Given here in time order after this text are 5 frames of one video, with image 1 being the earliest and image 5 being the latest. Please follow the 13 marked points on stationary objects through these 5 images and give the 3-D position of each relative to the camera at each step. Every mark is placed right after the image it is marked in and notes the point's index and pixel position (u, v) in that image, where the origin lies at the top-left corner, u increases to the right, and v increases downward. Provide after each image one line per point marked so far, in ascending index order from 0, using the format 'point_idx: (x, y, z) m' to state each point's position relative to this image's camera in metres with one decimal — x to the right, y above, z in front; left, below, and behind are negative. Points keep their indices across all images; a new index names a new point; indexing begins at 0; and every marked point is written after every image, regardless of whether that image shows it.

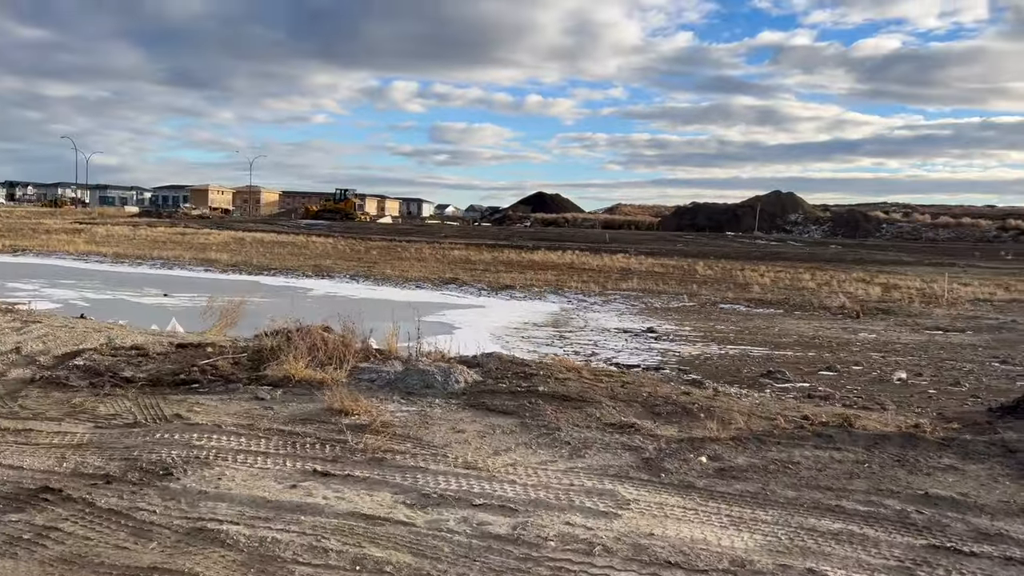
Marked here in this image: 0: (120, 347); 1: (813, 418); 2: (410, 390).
0: (-4.0, -0.6, +8.5) m
1: (+2.3, -1.0, +6.2) m
2: (-0.8, -0.8, +6.6) m
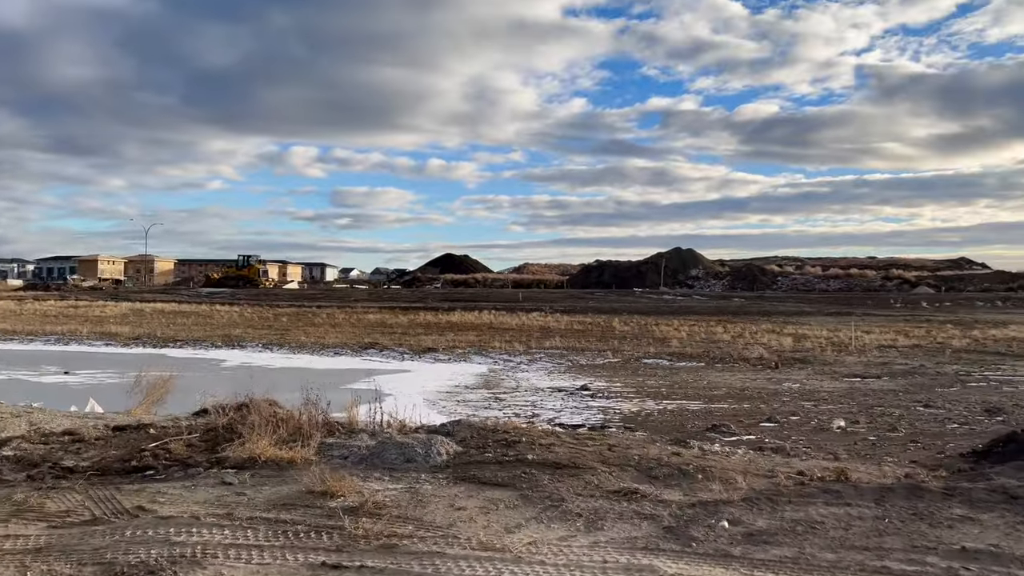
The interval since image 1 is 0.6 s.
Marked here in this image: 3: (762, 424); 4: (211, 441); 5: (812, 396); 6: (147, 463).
0: (-4.3, -1.4, +7.7) m
1: (+2.2, -1.4, +6.1) m
2: (-0.9, -1.3, +6.1) m
3: (+4.3, -2.4, +14.3) m
4: (-2.6, -1.3, +7.1) m
5: (+6.8, -2.5, +18.8) m
6: (-2.8, -1.3, +6.3) m
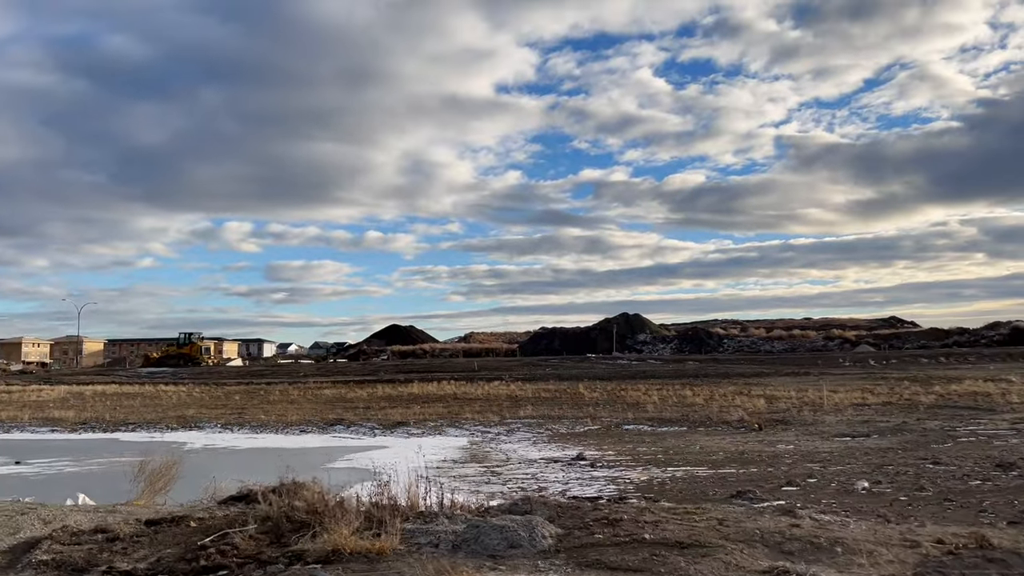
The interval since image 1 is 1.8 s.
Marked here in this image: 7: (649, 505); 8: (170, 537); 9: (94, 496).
0: (-3.6, -2.0, +6.9) m
1: (+3.0, -1.8, +5.7) m
2: (-0.1, -1.8, +5.5) m
3: (+4.6, -3.4, +13.9) m
4: (-1.9, -1.9, +6.4) m
5: (+6.8, -3.8, +18.5) m
6: (-2.0, -1.9, +5.6) m
7: (+1.2, -1.9, +7.3) m
8: (-2.7, -2.0, +6.5) m
9: (-6.2, -2.9, +12.0) m
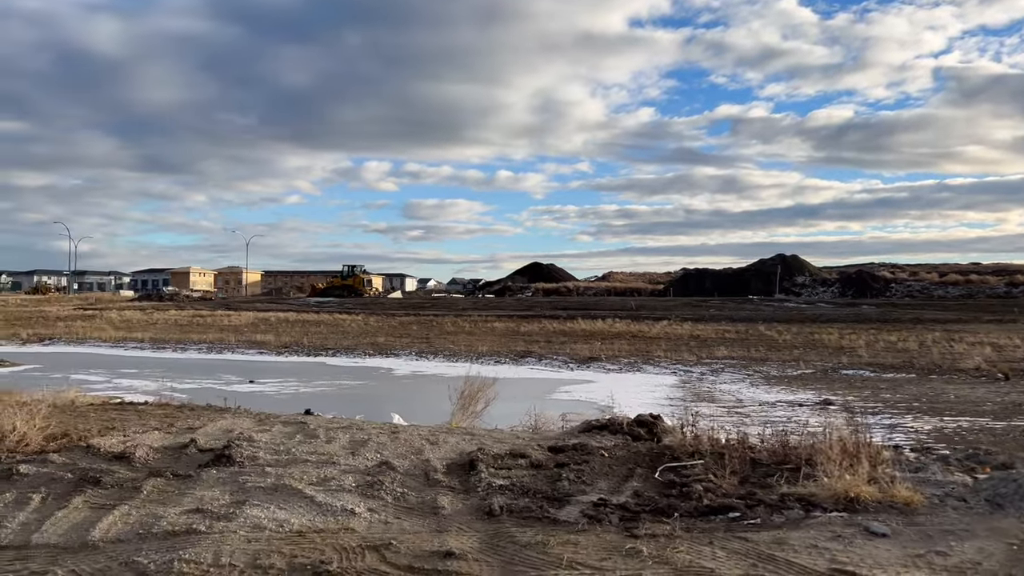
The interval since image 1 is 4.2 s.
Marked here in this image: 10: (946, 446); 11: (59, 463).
0: (-0.1, -1.3, +6.5) m
1: (+6.2, -1.3, +4.3) m
2: (+3.1, -1.3, +4.6) m
3: (+9.1, -2.3, +12.1) m
4: (+1.5, -1.3, +5.7) m
5: (+12.0, -2.5, +16.4) m
6: (+1.2, -1.3, +4.9) m
7: (+4.6, -1.3, +6.1) m
8: (+0.7, -1.3, +6.0) m
9: (-1.8, -1.8, +12.1) m
10: (+4.7, -1.7, +8.9) m
11: (-3.4, -1.3, +6.2) m
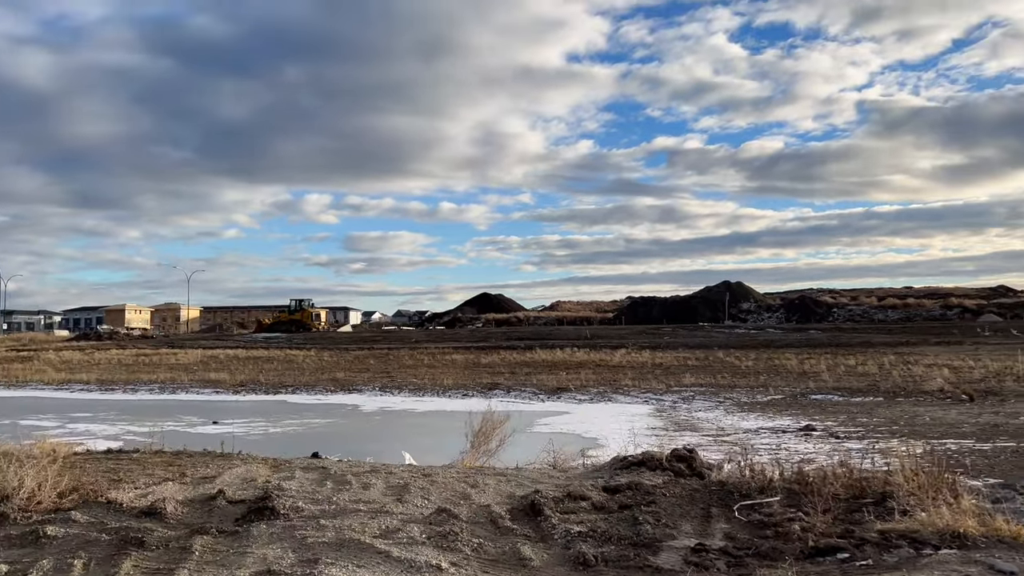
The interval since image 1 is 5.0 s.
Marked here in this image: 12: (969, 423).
0: (+0.3, -1.6, +6.2) m
1: (+6.7, -1.4, +4.4) m
2: (+3.6, -1.4, +4.5) m
3: (+9.2, -2.7, +12.4) m
4: (+2.0, -1.5, +5.5) m
5: (+11.8, -2.9, +16.8) m
6: (+1.8, -1.5, +4.7) m
7: (+5.1, -1.5, +6.1) m
8: (+1.1, -1.5, +5.7) m
9: (-1.7, -2.3, +11.6) m
10: (+5.0, -2.0, +8.9) m
11: (-2.9, -1.6, +5.6) m
12: (+10.8, -3.2, +19.5) m
